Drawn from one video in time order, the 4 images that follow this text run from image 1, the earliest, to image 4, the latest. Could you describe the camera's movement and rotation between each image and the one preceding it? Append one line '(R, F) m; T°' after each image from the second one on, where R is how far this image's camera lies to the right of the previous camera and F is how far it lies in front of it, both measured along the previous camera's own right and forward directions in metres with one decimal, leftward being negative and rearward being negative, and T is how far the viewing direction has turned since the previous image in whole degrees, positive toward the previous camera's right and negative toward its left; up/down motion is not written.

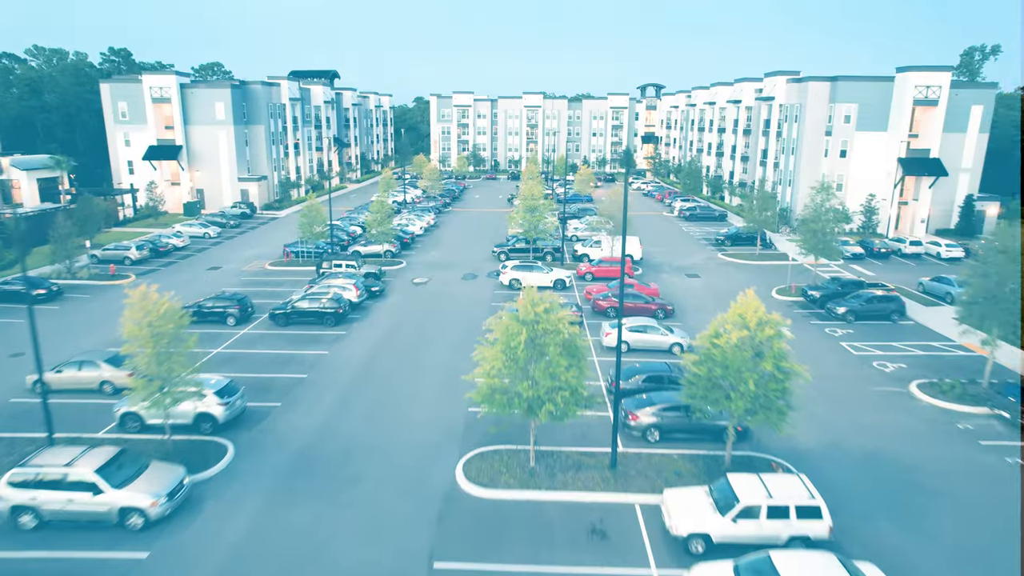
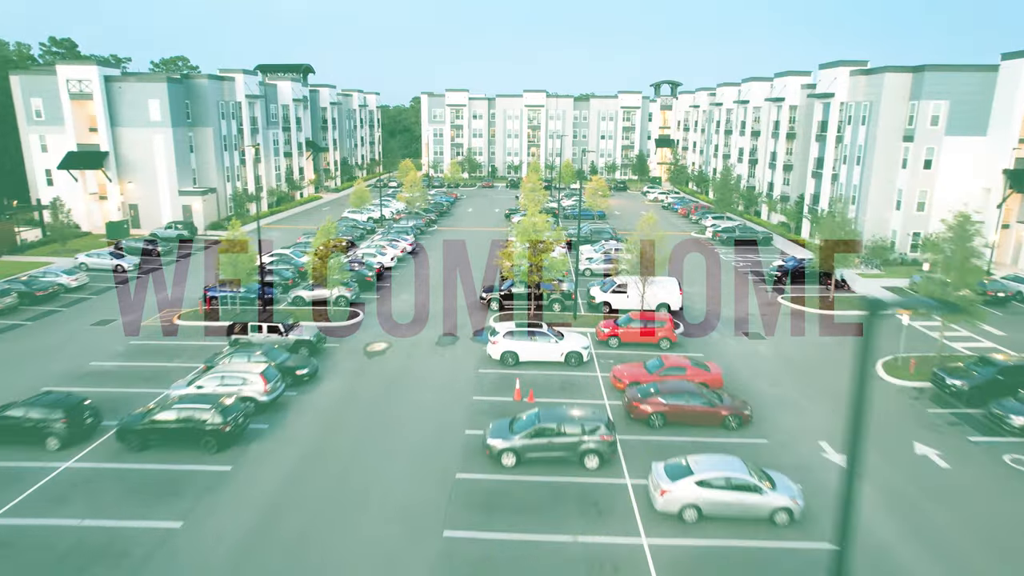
(+0.3, +10.5) m; 0°
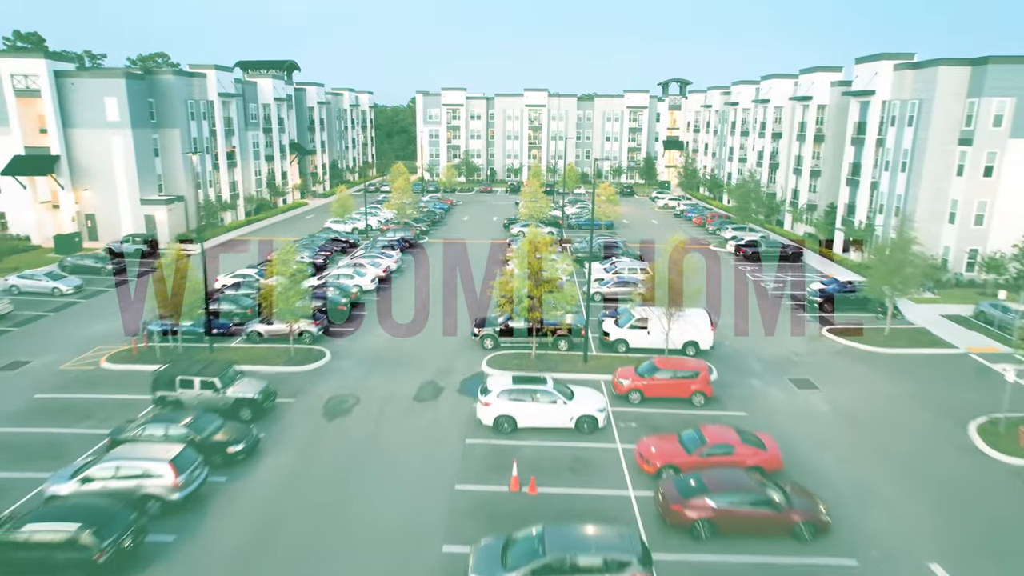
(+0.1, +5.1) m; 0°
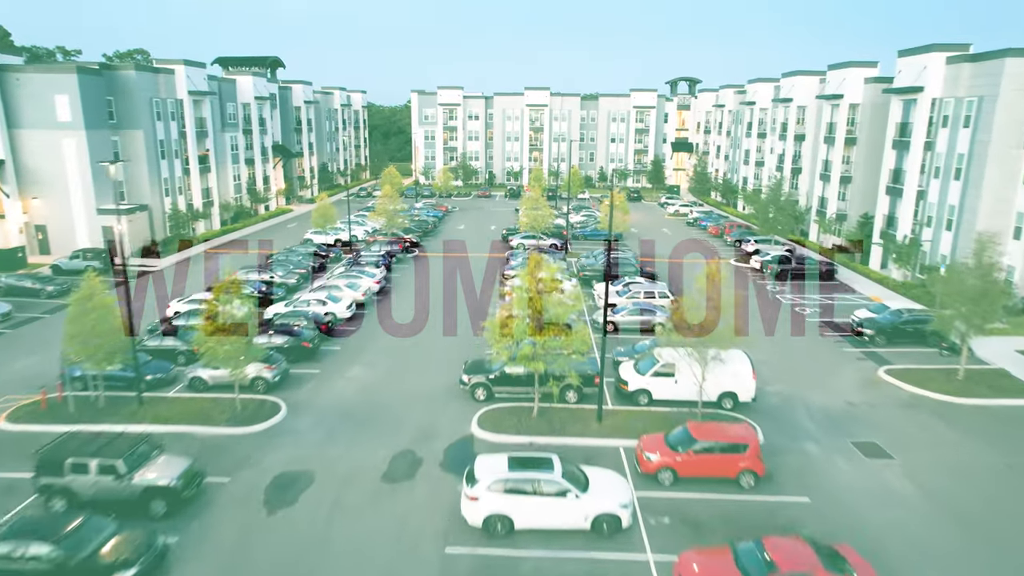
(+0.1, +4.7) m; 0°
